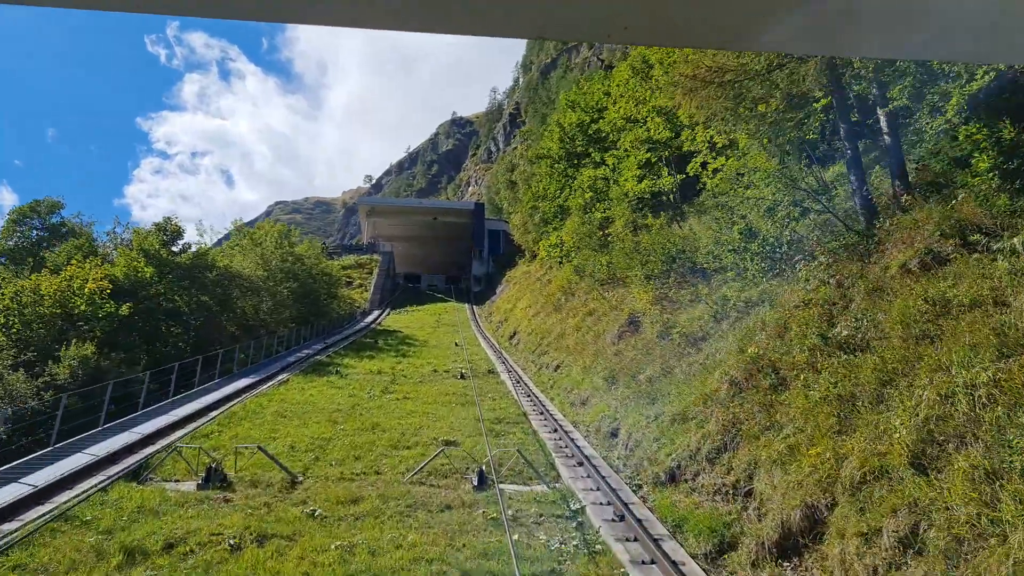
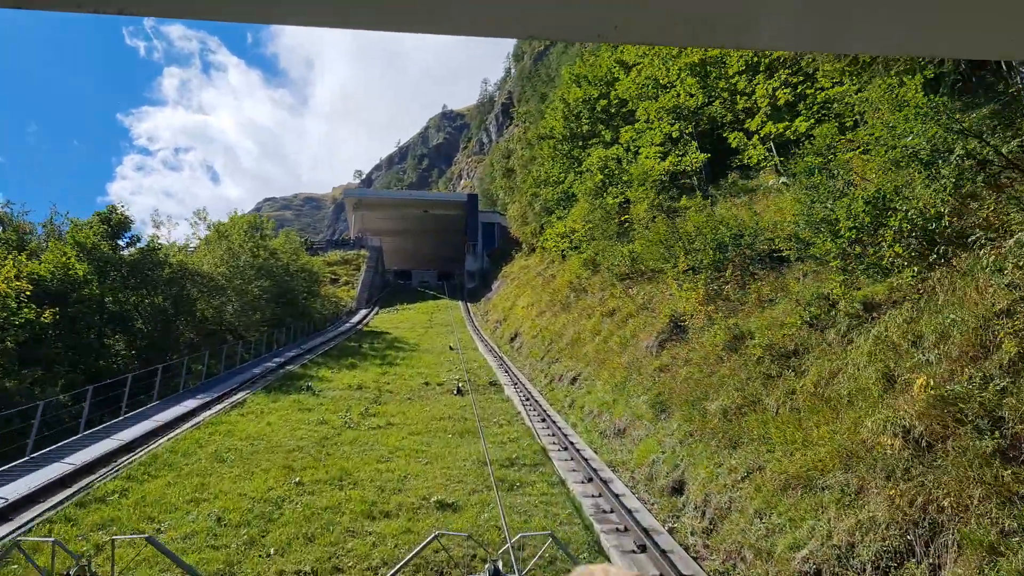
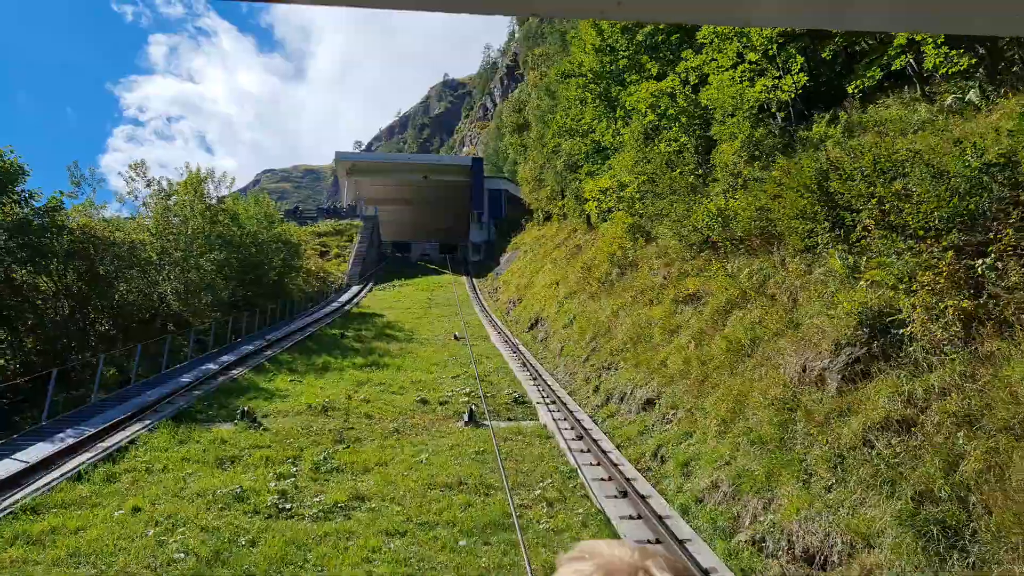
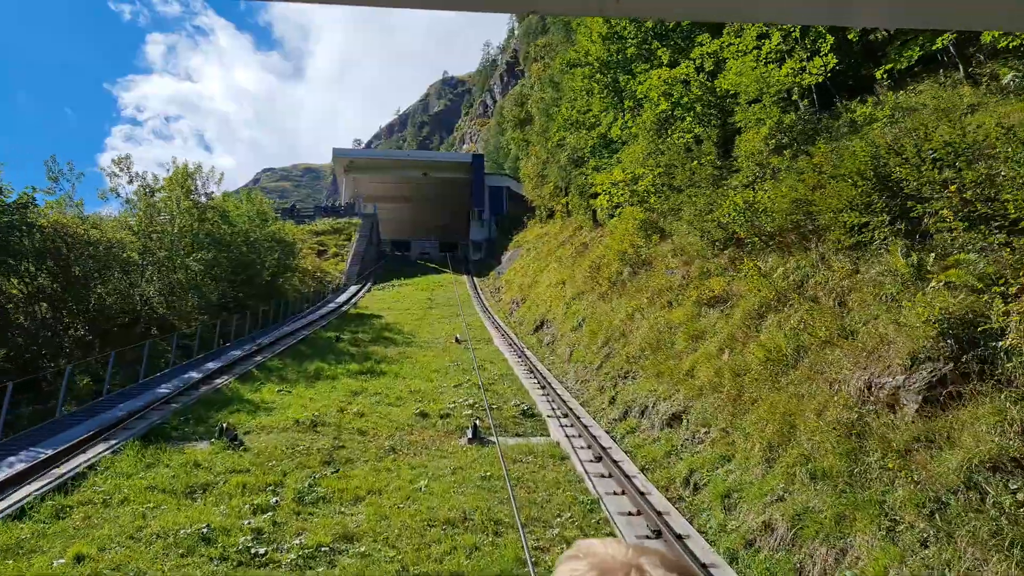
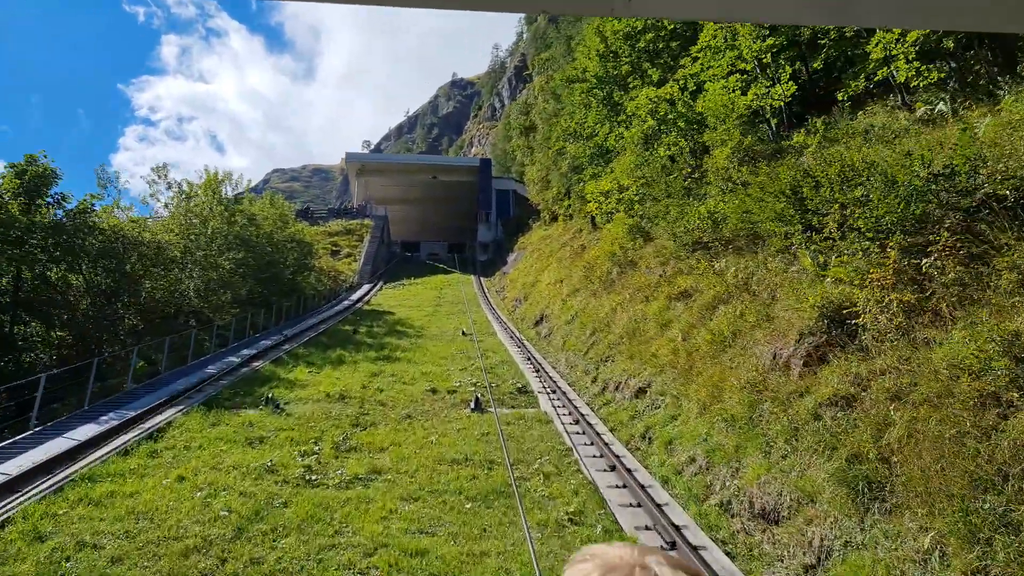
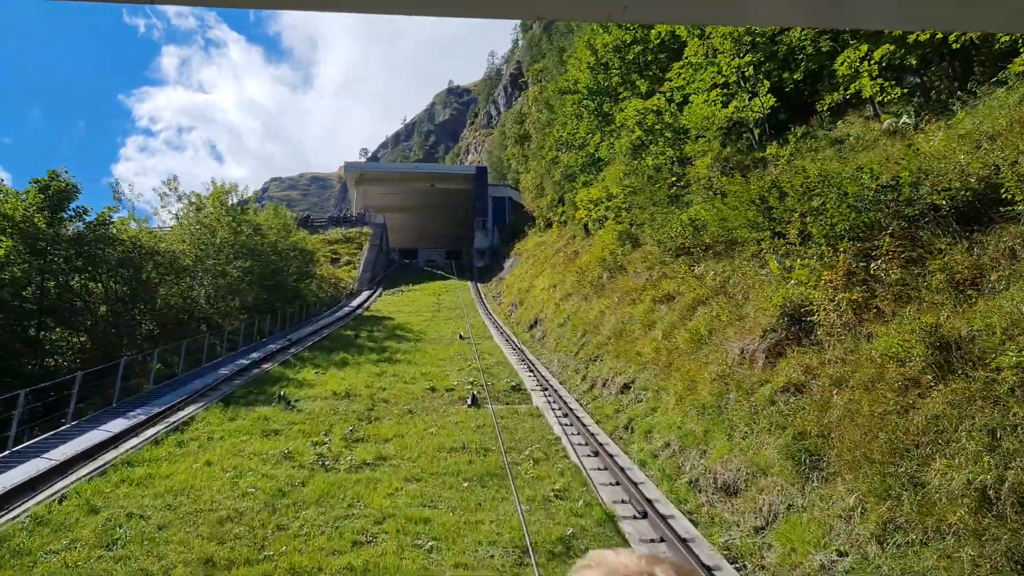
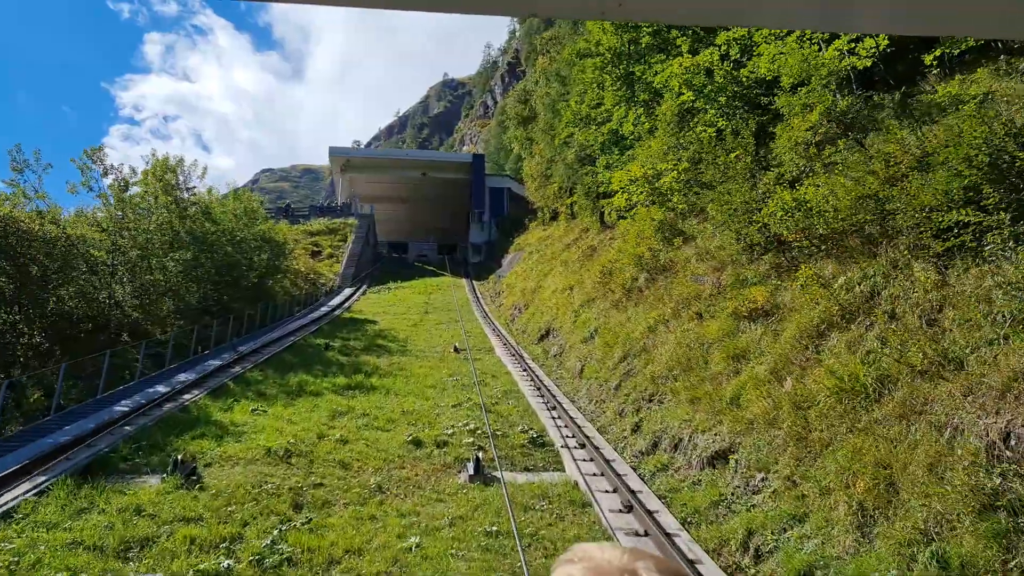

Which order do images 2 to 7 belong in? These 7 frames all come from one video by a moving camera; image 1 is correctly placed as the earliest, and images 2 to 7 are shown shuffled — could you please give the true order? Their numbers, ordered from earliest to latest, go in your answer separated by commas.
2, 6, 5, 3, 4, 7
